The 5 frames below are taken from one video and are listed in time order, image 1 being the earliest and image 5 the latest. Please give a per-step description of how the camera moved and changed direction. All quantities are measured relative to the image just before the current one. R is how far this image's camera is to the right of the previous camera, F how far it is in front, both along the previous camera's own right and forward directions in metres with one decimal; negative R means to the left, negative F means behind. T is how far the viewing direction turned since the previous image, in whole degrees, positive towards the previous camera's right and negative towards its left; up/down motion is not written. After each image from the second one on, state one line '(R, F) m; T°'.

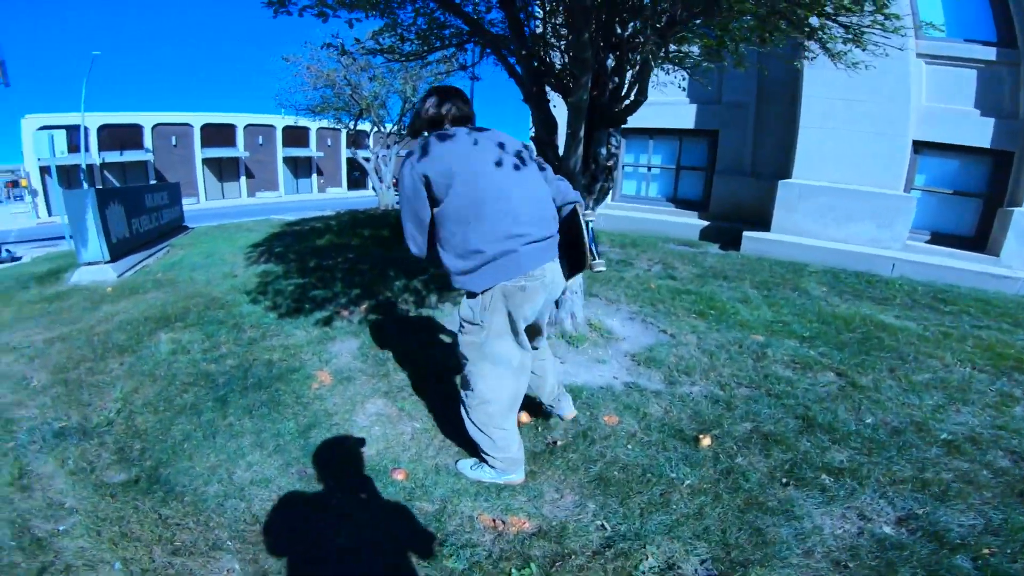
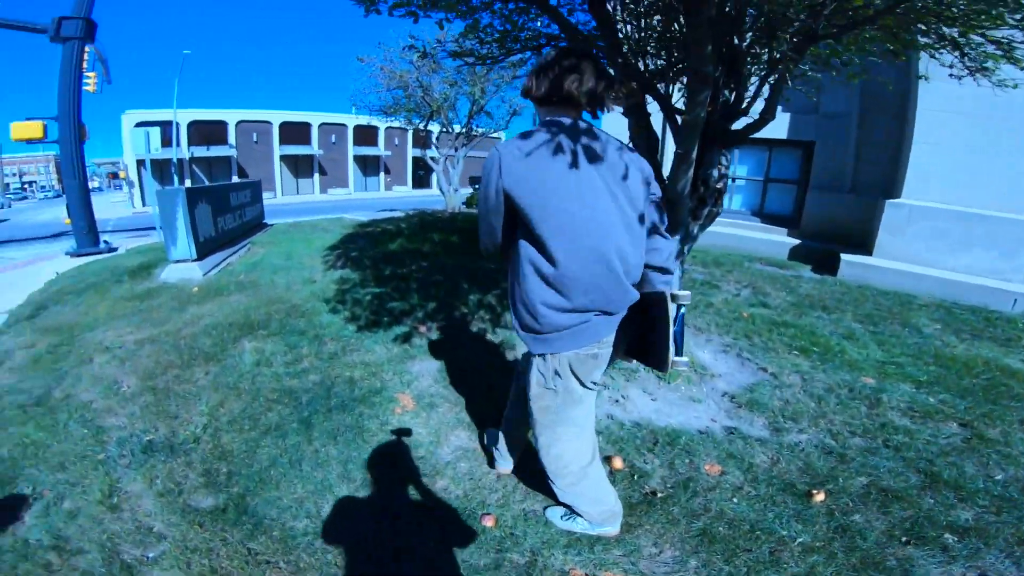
(-0.3, +0.2) m; -6°
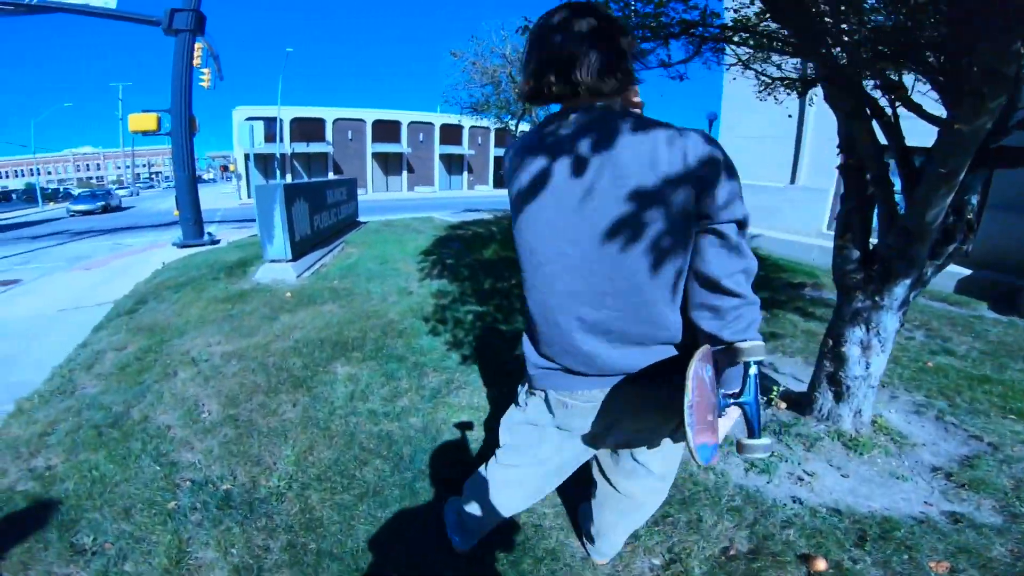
(-0.4, +0.8) m; -8°
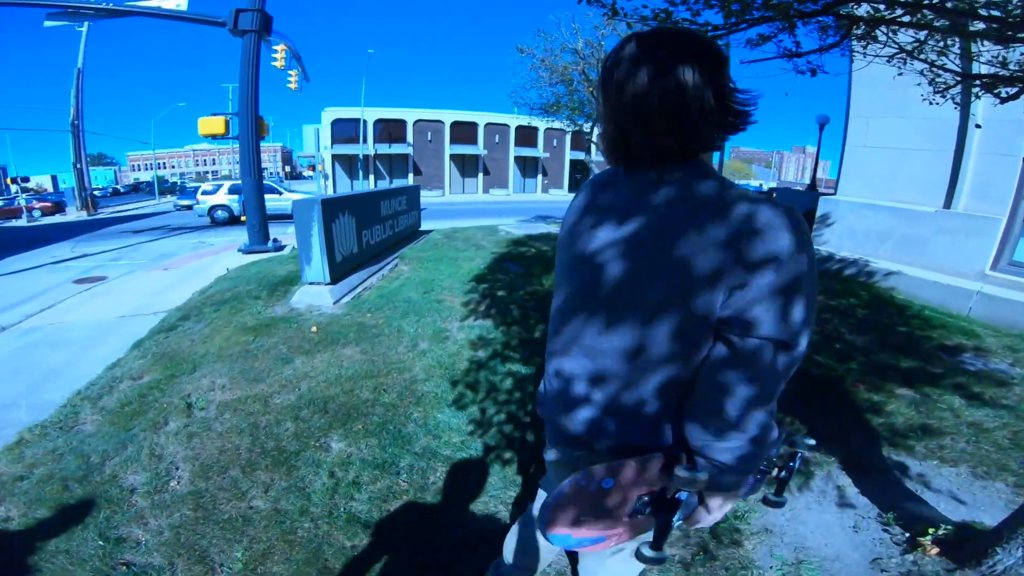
(+0.1, +1.0) m; -8°
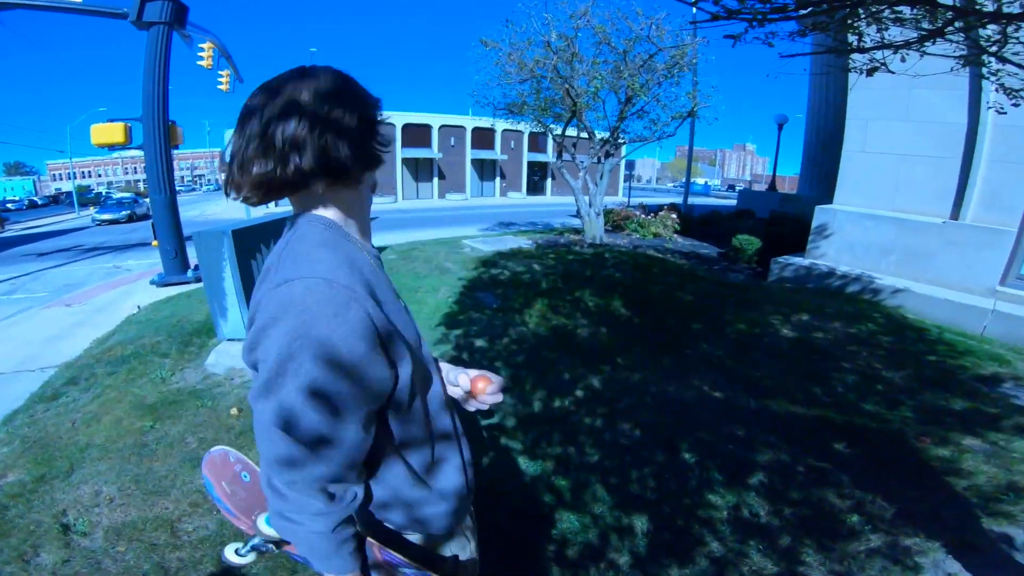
(-0.2, +1.0) m; +5°
